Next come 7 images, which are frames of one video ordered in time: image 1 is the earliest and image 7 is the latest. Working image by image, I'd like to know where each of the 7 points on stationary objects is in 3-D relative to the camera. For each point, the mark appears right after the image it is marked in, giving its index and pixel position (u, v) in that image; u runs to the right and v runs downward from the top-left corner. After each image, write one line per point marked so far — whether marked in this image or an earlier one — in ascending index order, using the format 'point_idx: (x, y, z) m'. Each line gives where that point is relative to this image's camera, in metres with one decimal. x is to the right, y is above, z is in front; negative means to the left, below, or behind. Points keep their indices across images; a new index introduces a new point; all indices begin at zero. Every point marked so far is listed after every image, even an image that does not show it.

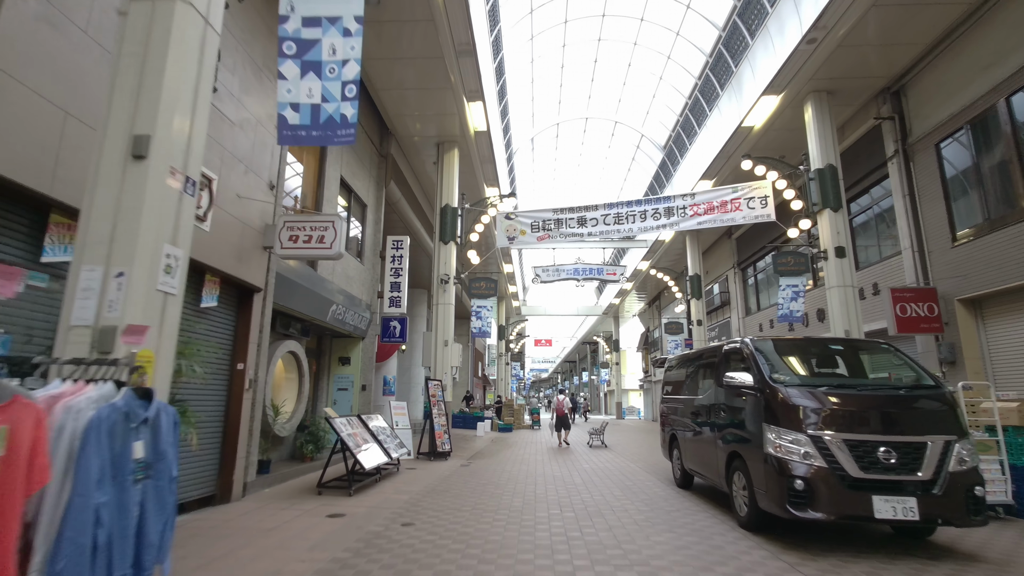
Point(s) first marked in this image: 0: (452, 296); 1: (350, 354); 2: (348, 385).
0: (-1.5, -0.2, +13.2) m
1: (-3.9, -1.6, +12.4) m
2: (-3.9, -2.3, +12.3) m
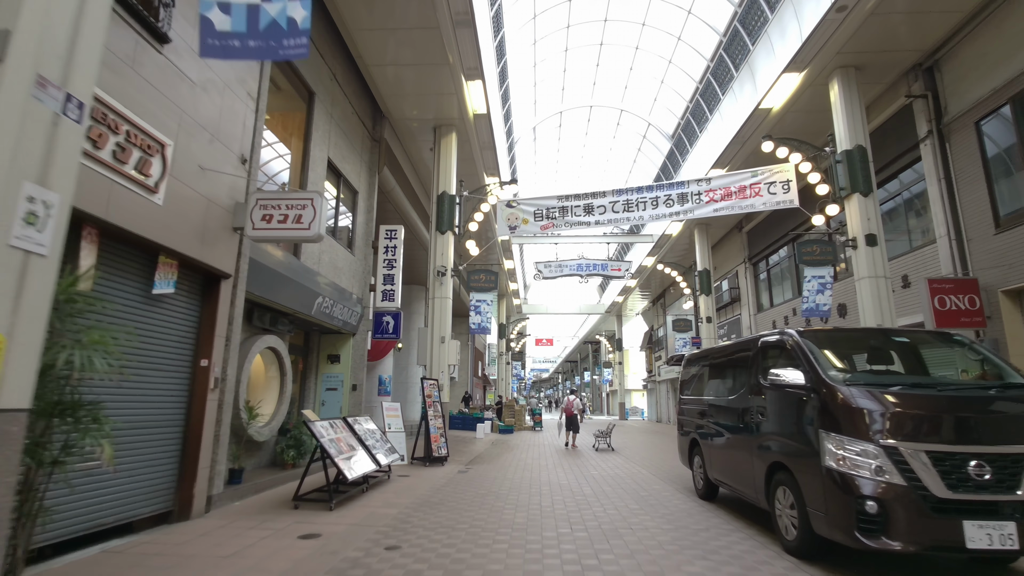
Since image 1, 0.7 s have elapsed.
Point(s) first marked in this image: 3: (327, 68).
0: (-1.5, 0.0, +12.3) m
1: (-3.8, -1.4, +11.6) m
2: (-3.8, -2.1, +11.4) m
3: (-3.6, +4.3, +10.1) m
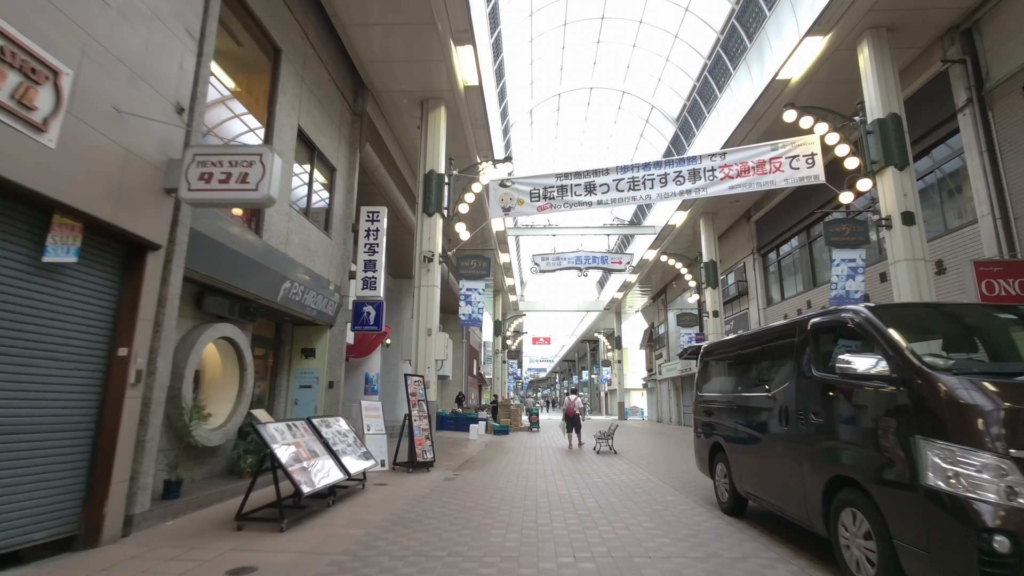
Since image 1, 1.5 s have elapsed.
0: (-1.6, +0.2, +11.2) m
1: (-4.0, -1.2, +10.5) m
2: (-4.0, -1.9, +10.3) m
3: (-3.7, +4.5, +8.9) m
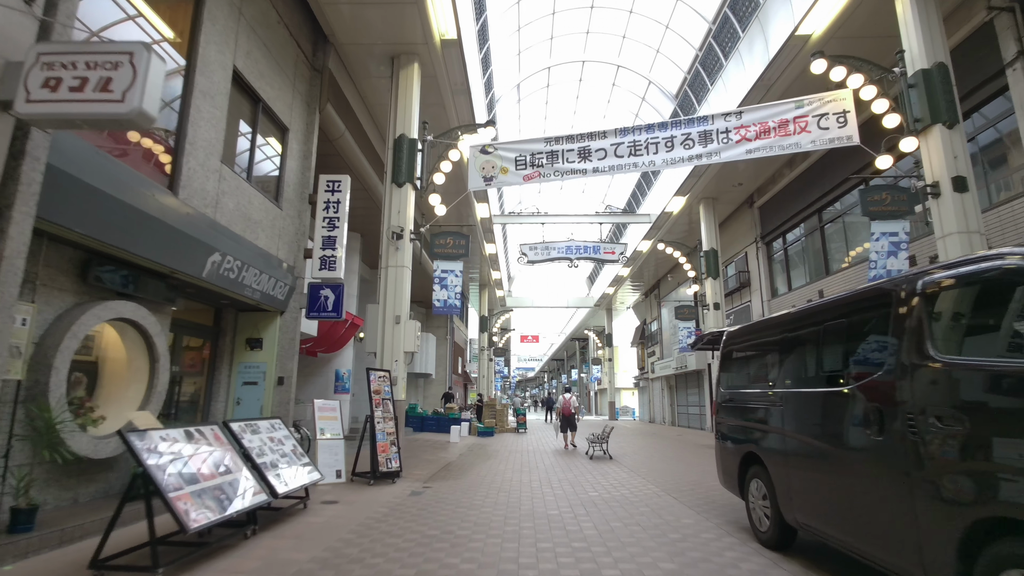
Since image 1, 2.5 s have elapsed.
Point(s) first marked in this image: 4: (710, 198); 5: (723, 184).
0: (-1.9, +0.6, +9.7) m
1: (-4.3, -0.8, +8.9) m
2: (-4.3, -1.5, +8.7) m
3: (-4.0, +4.9, +7.4) m
4: (+6.7, +3.1, +17.8) m
5: (+6.9, +3.4, +17.0) m
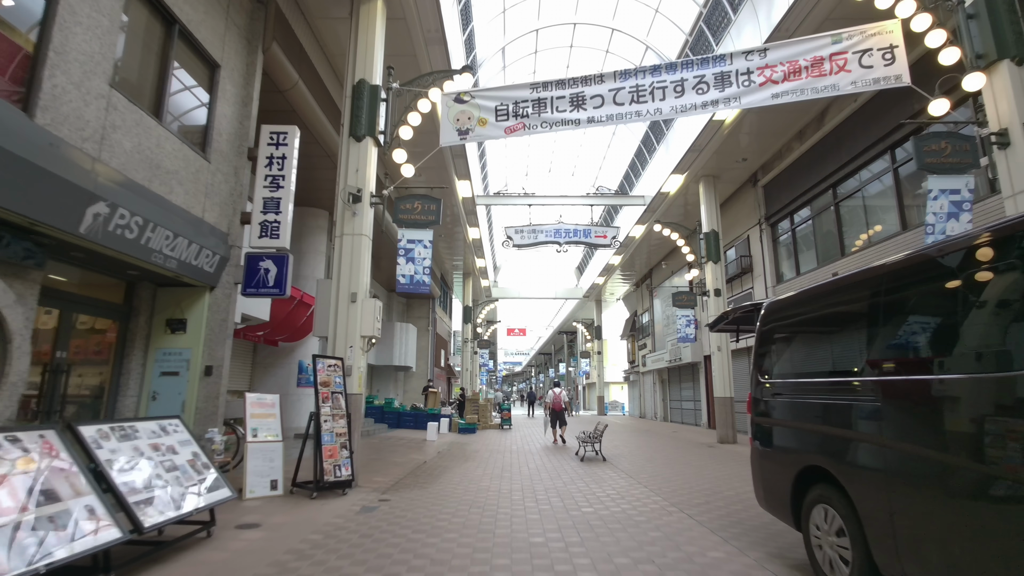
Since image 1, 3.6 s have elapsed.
0: (-2.3, +1.0, +8.2) m
1: (-4.6, -0.4, +7.3) m
2: (-4.6, -1.1, +7.1) m
3: (-4.2, +5.3, +5.8) m
4: (+6.2, +3.6, +16.4) m
5: (+6.4, +3.8, +15.6) m
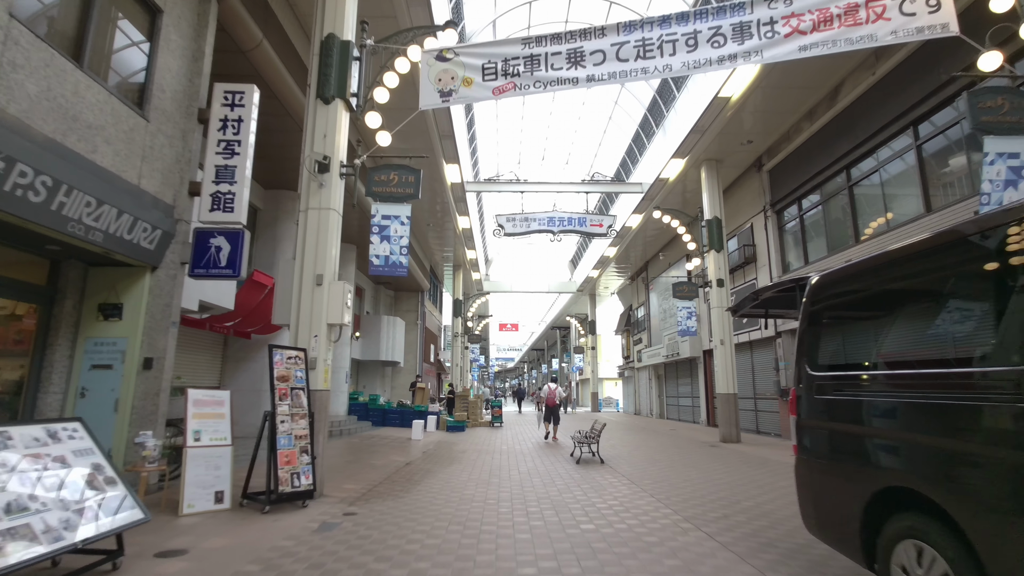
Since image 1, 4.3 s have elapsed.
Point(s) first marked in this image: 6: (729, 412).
0: (-2.4, +1.2, +7.2) m
1: (-4.7, -0.1, +6.3) m
2: (-4.7, -0.8, +6.1) m
3: (-4.3, +5.5, +4.7) m
4: (+6.0, +3.8, +15.6) m
5: (+6.1, +4.1, +14.8) m
6: (+5.8, -3.3, +14.0) m
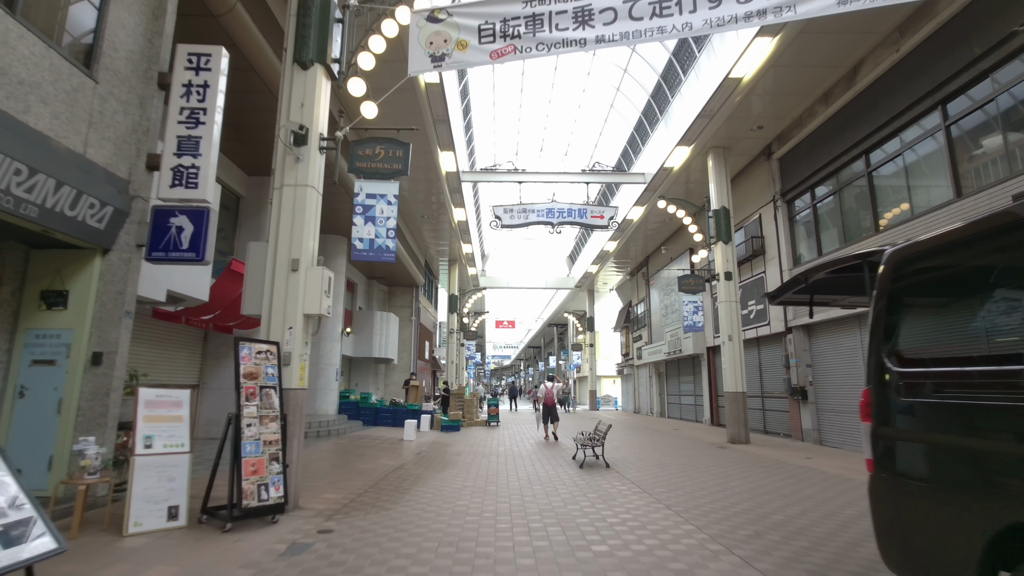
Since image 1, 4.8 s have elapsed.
0: (-2.4, +1.4, +6.4) m
1: (-4.7, 0.0, +5.6) m
2: (-4.7, -0.7, +5.4) m
3: (-4.3, +5.7, +4.0) m
4: (+5.9, +4.0, +14.9) m
5: (+6.1, +4.3, +14.1) m
6: (+5.7, -3.1, +13.3) m
